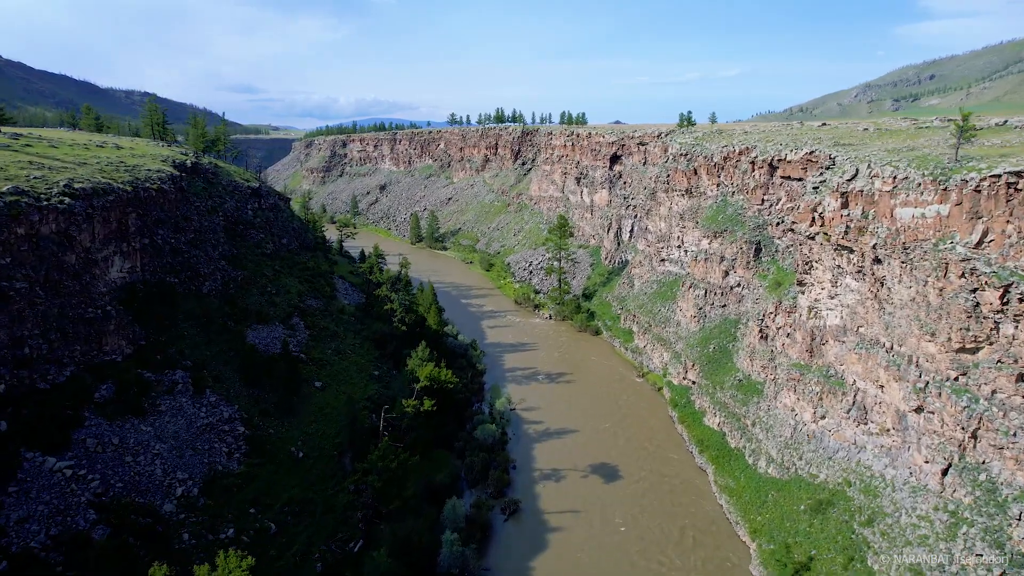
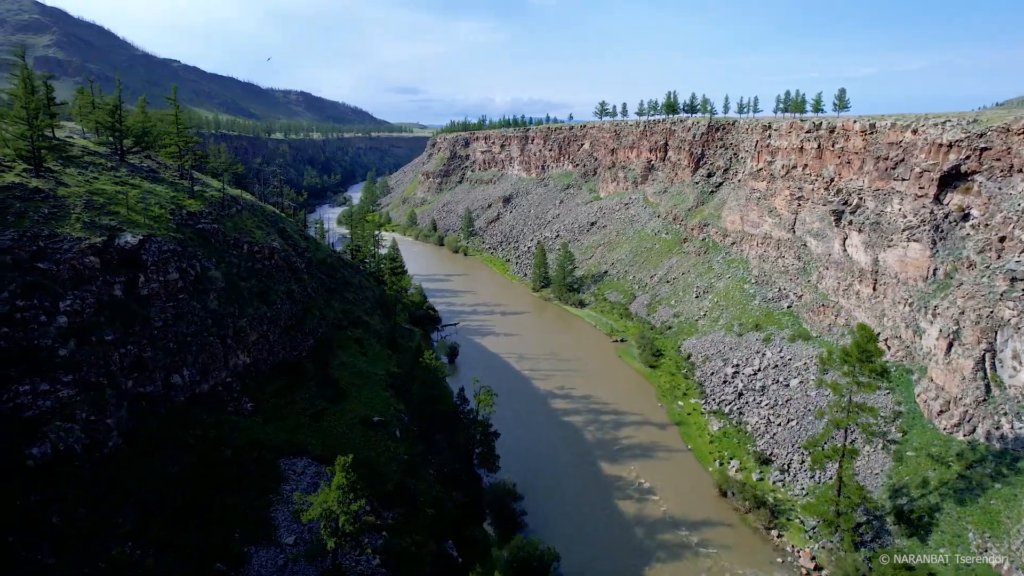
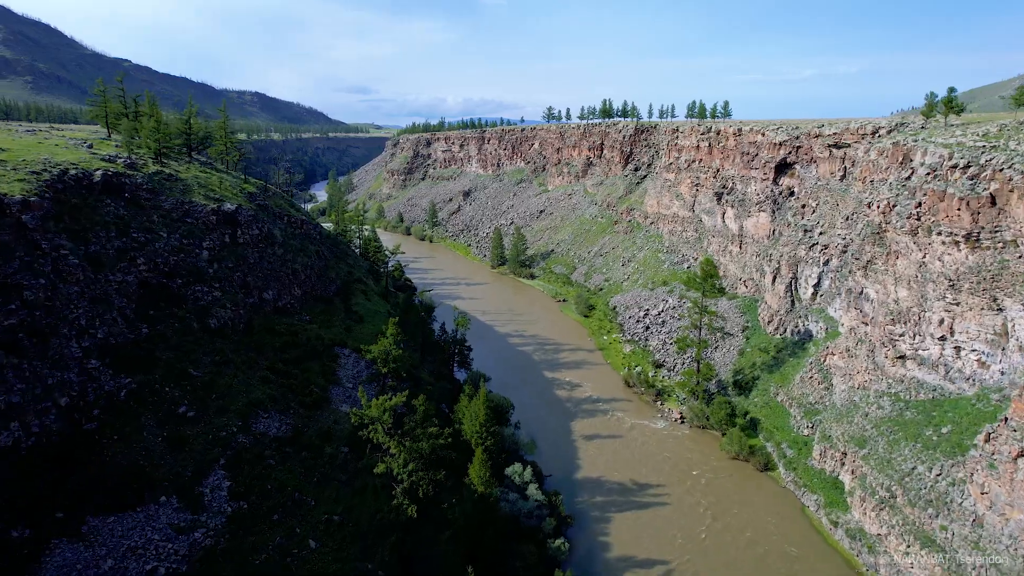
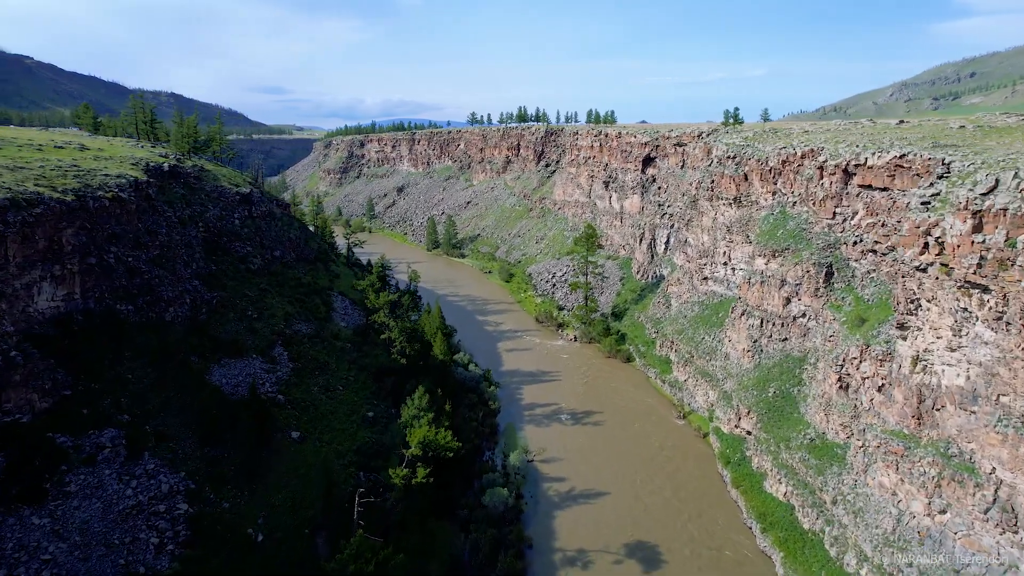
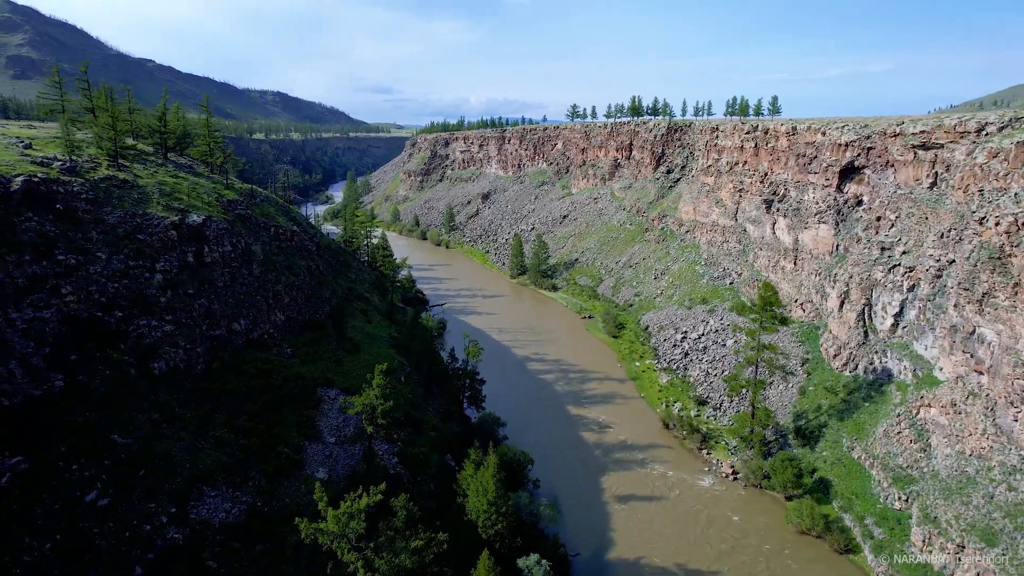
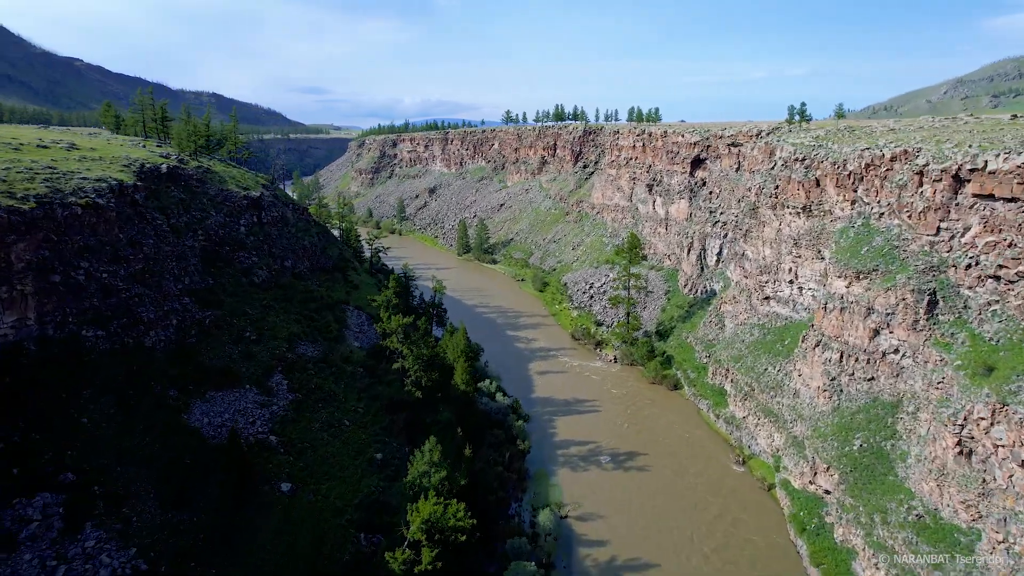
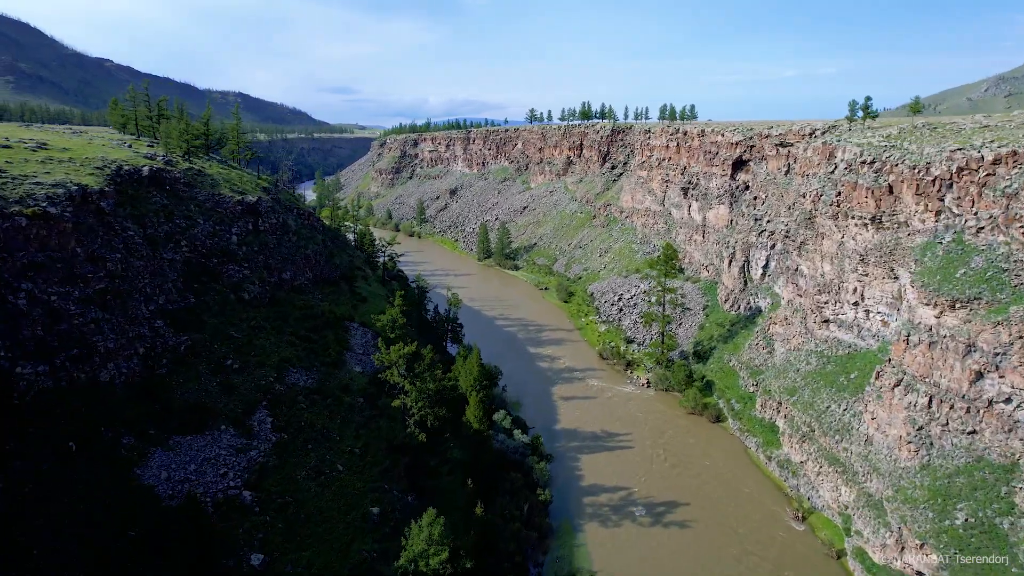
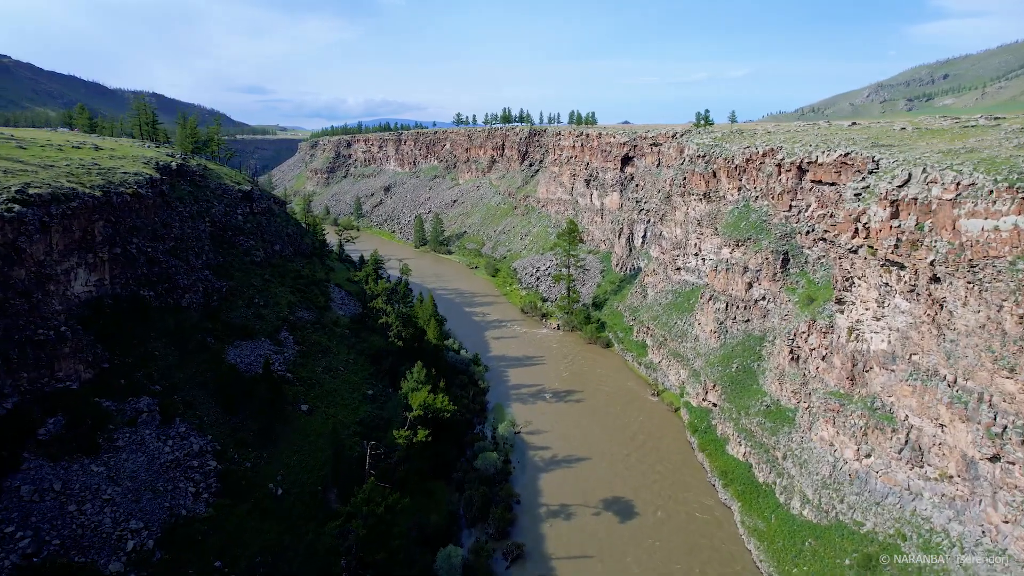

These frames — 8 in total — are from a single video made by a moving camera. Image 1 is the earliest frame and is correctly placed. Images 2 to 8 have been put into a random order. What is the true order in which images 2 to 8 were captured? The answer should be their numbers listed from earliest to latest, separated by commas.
8, 4, 6, 7, 3, 5, 2
